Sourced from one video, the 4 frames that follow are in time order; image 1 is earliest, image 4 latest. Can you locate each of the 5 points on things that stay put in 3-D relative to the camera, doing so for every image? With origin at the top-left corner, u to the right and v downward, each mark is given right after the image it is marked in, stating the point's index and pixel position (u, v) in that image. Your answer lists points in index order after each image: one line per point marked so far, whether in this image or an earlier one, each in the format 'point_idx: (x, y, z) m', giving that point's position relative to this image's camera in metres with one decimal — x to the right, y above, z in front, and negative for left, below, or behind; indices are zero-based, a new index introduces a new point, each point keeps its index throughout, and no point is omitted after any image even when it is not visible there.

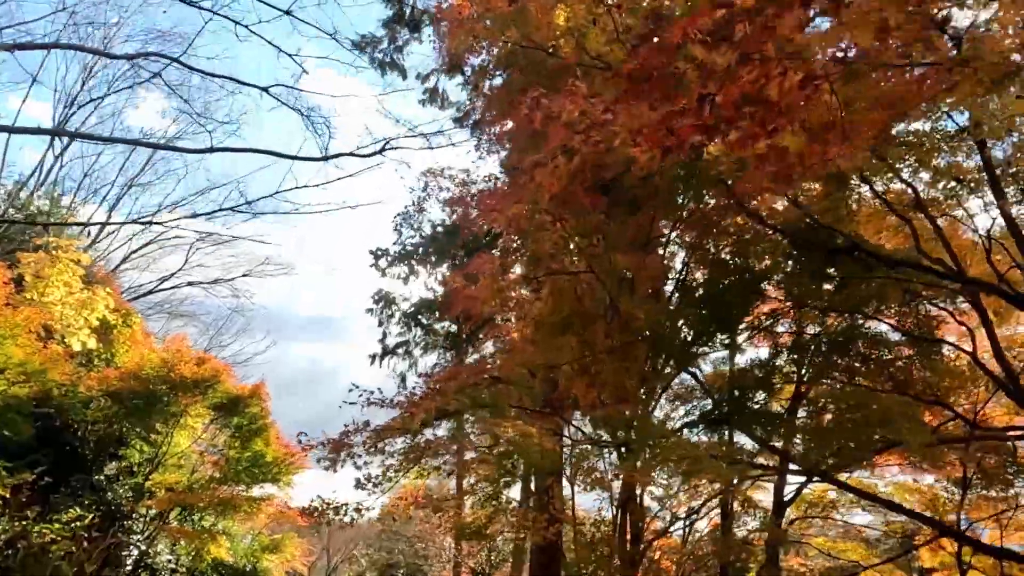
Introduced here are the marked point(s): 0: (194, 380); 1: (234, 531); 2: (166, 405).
0: (-3.7, -1.1, +8.6) m
1: (-3.7, -3.3, +10.0) m
2: (-4.0, -1.3, +8.5) m
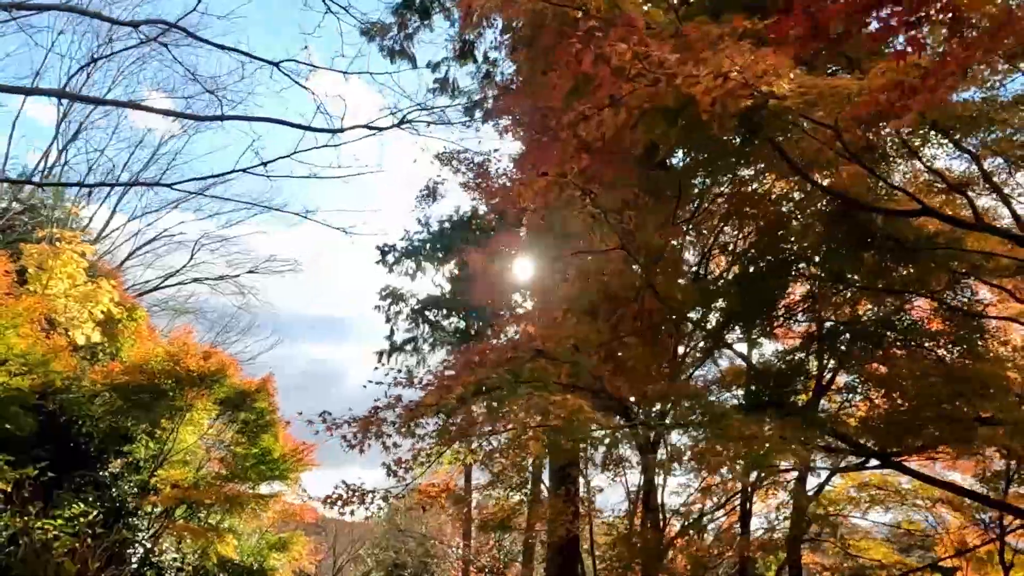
0: (-3.5, -1.0, +8.4) m
1: (-3.6, -3.2, +9.8) m
2: (-3.8, -1.2, +8.3) m
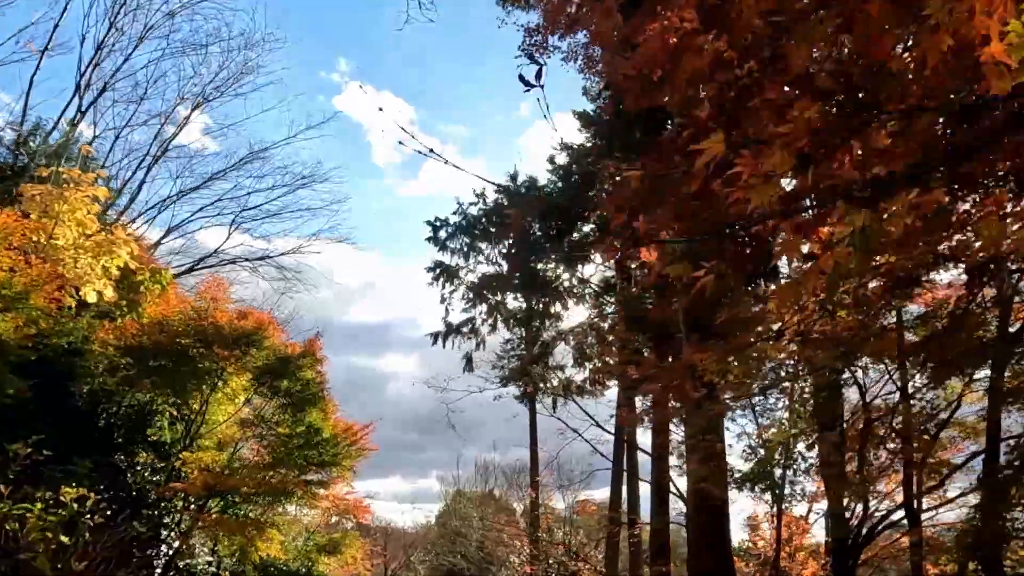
0: (-2.6, -0.5, +6.9) m
1: (-2.5, -2.7, +8.3) m
2: (-2.9, -0.7, +6.9) m
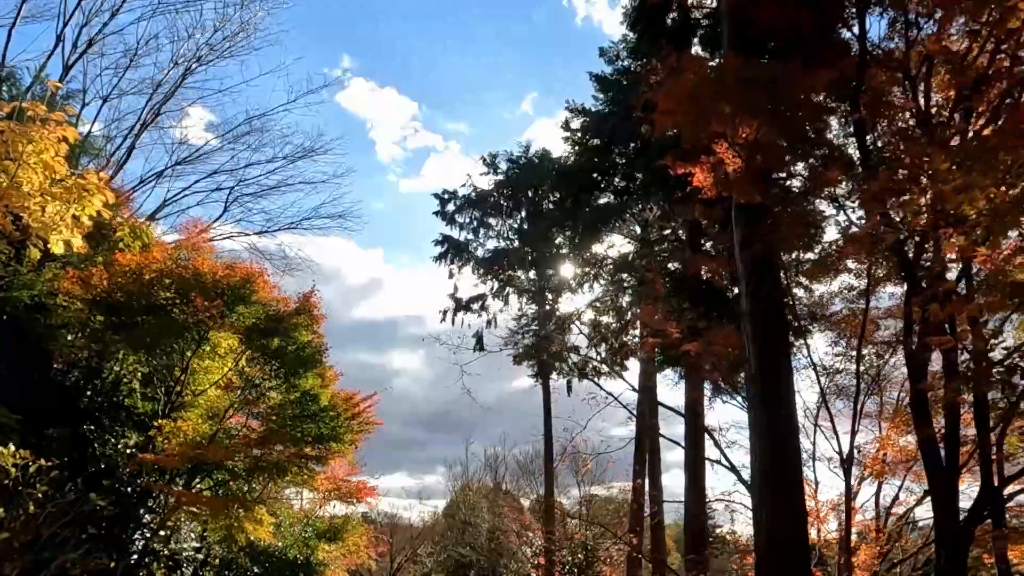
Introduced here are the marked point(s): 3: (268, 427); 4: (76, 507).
0: (-2.4, 0.0, +6.1) m
1: (-2.3, -2.3, +7.5) m
2: (-2.7, -0.3, +6.1) m
3: (-2.1, -1.2, +6.3) m
4: (-2.6, -1.3, +4.4) m
